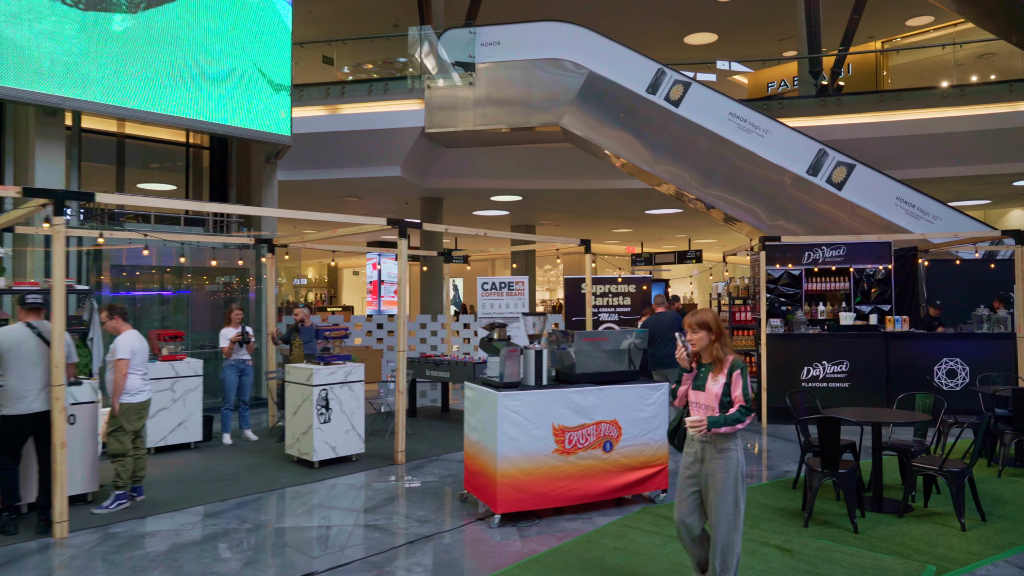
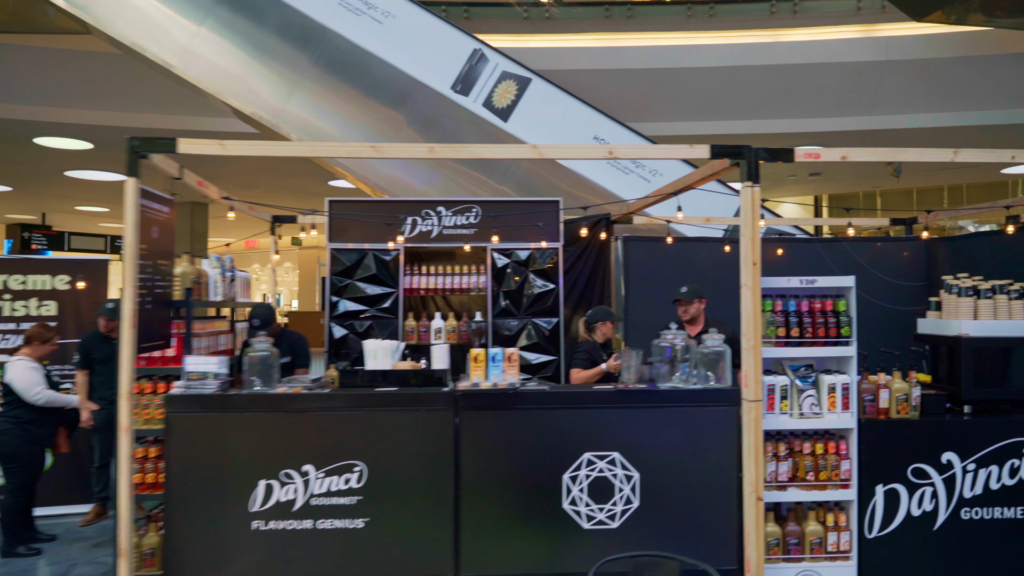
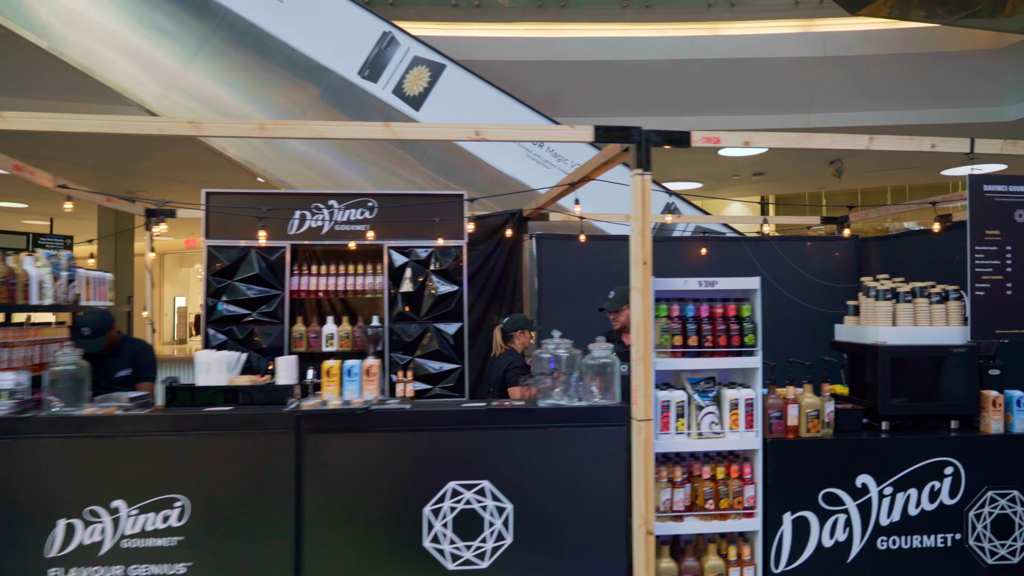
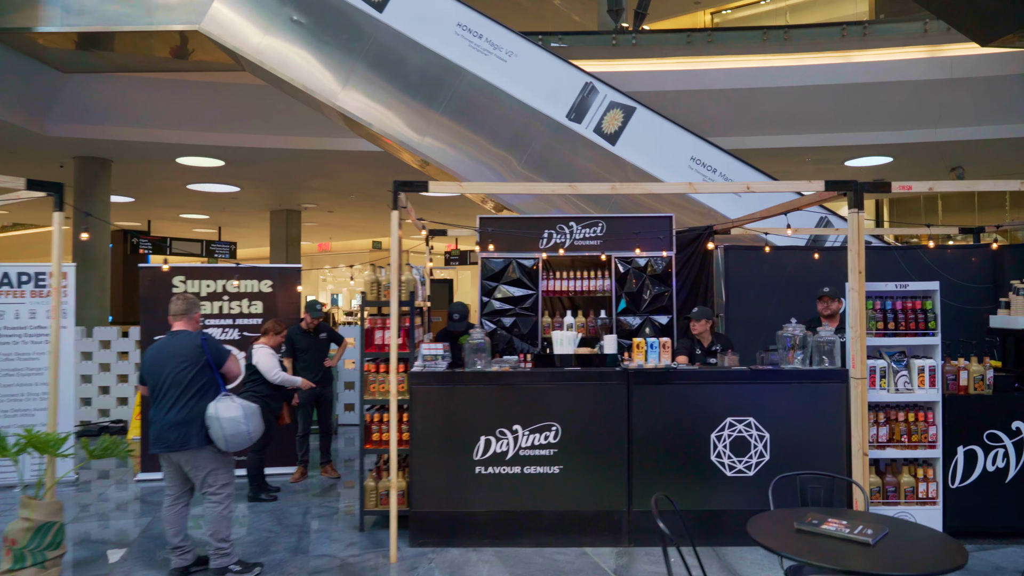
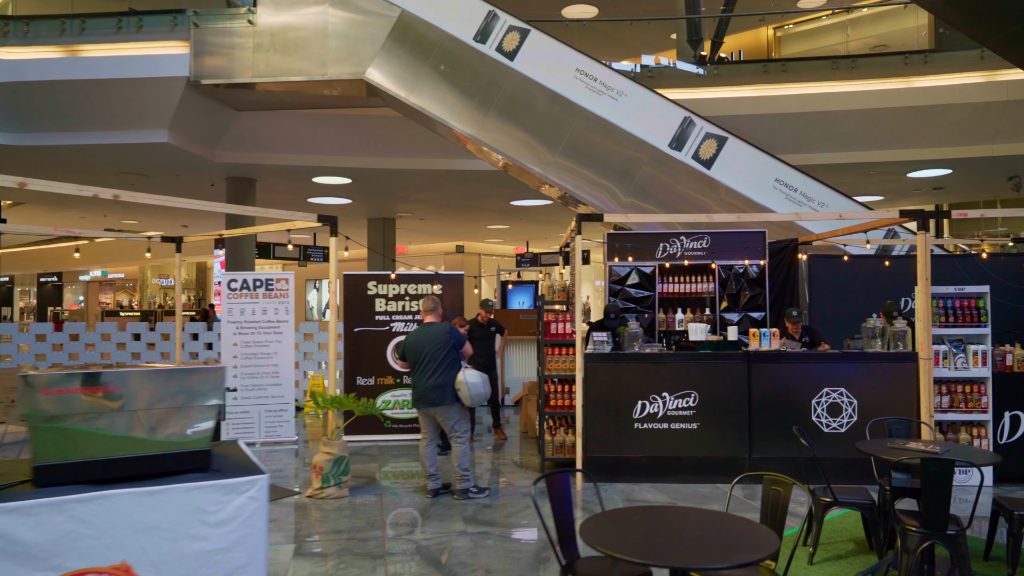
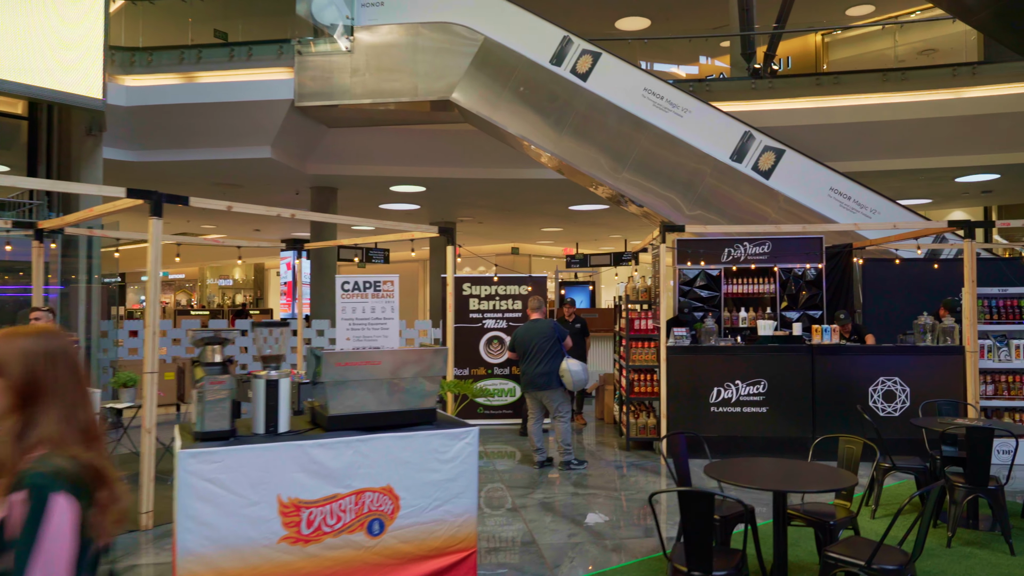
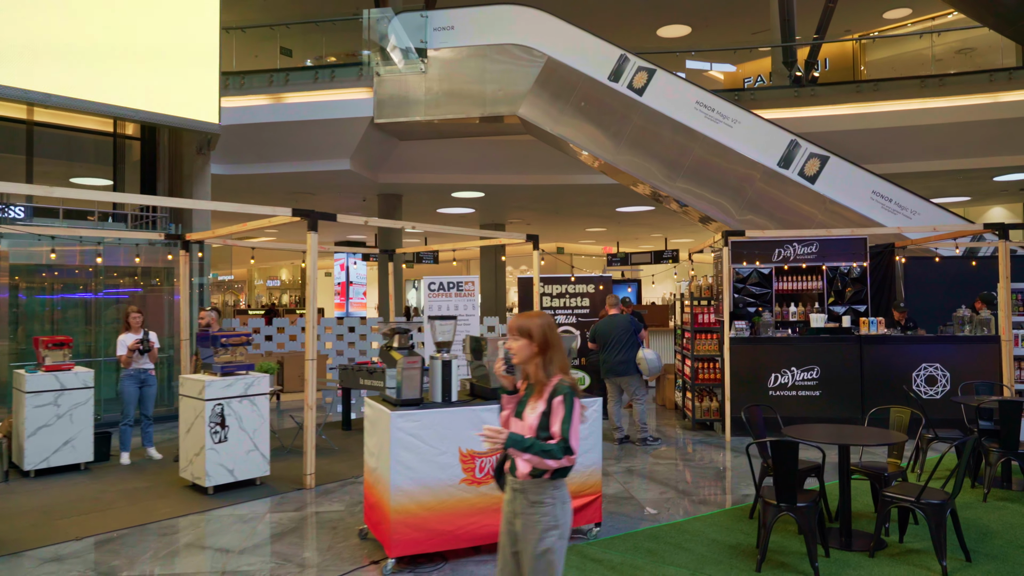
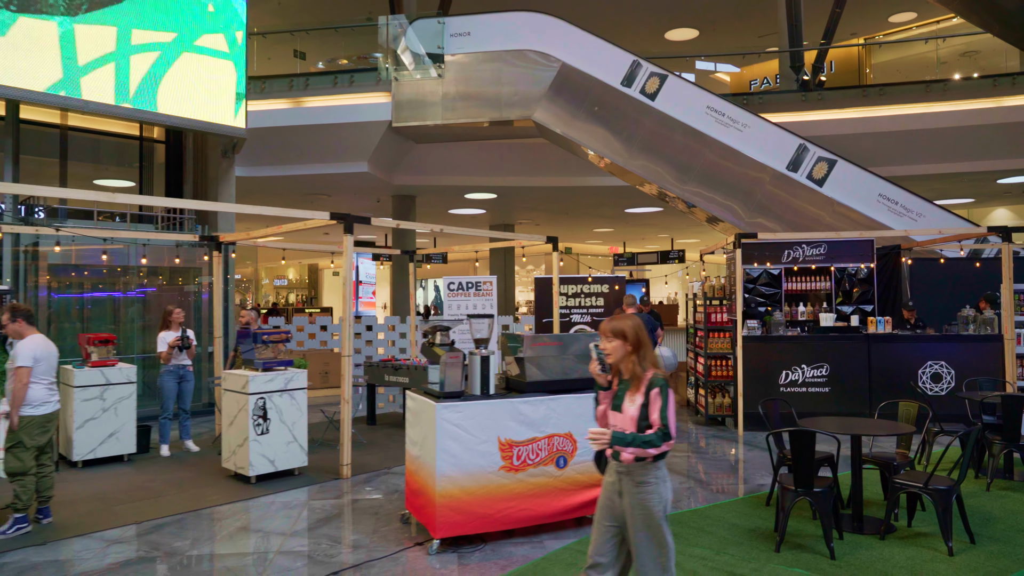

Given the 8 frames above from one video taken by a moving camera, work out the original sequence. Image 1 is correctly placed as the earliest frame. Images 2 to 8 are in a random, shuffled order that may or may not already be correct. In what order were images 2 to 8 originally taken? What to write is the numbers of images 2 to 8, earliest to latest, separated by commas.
8, 7, 6, 5, 4, 2, 3
